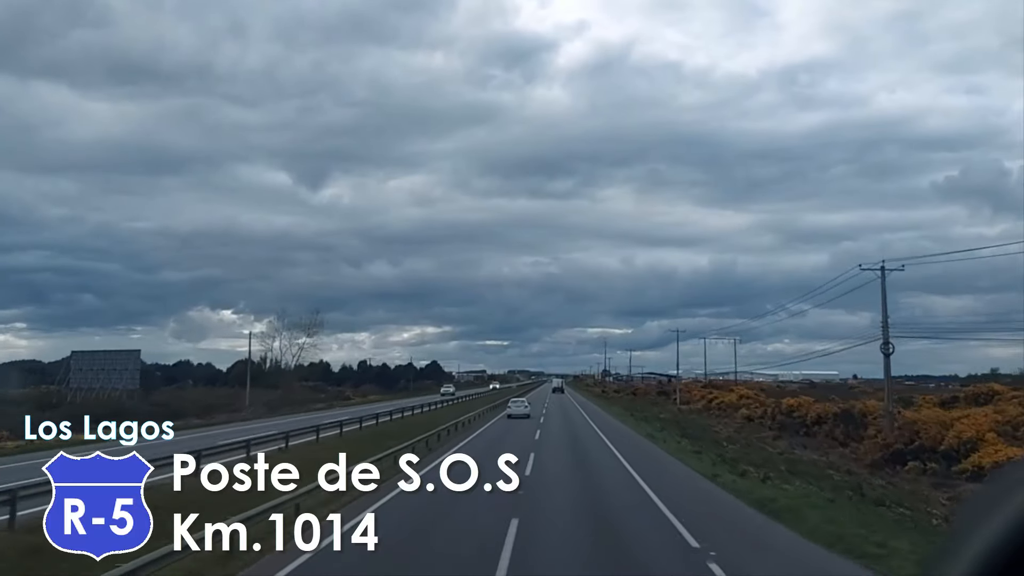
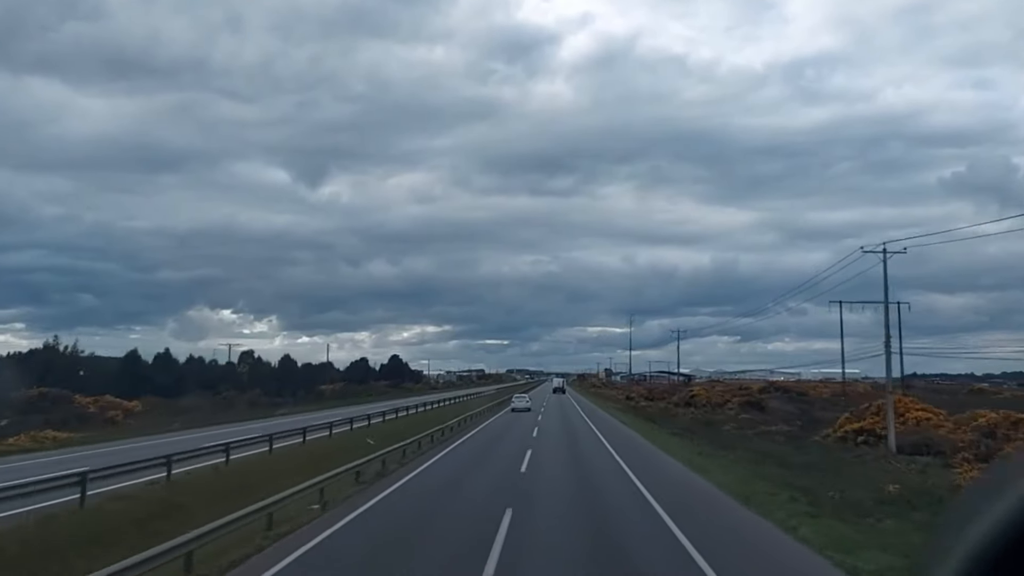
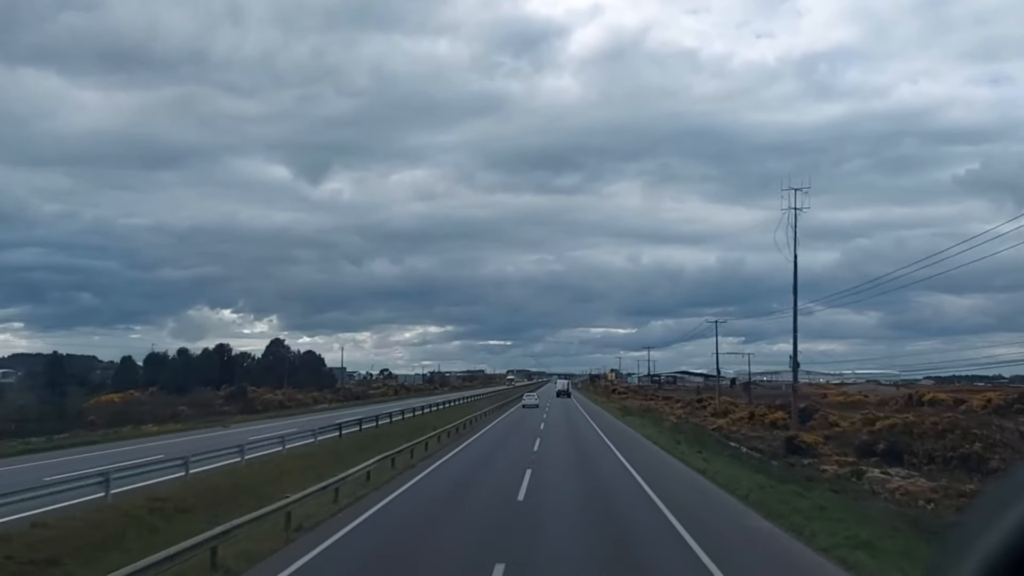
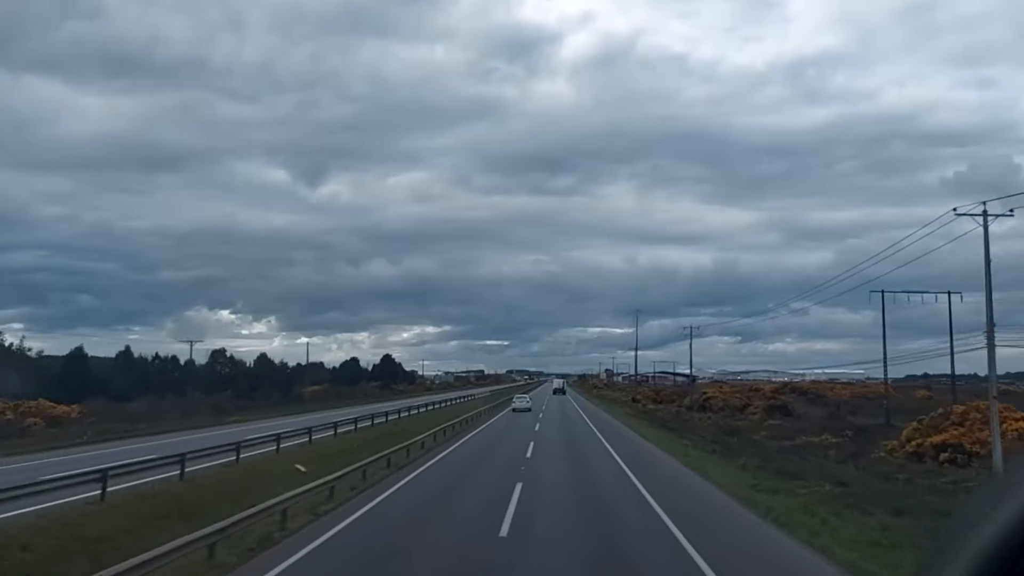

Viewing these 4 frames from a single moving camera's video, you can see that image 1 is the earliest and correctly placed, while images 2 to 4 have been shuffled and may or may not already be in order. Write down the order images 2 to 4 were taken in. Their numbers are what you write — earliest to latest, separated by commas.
2, 4, 3
